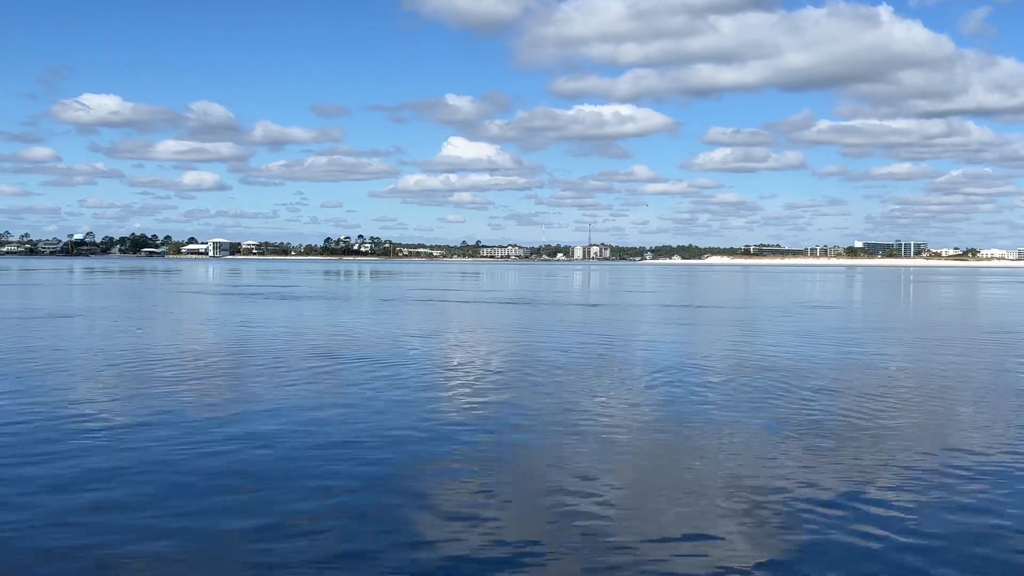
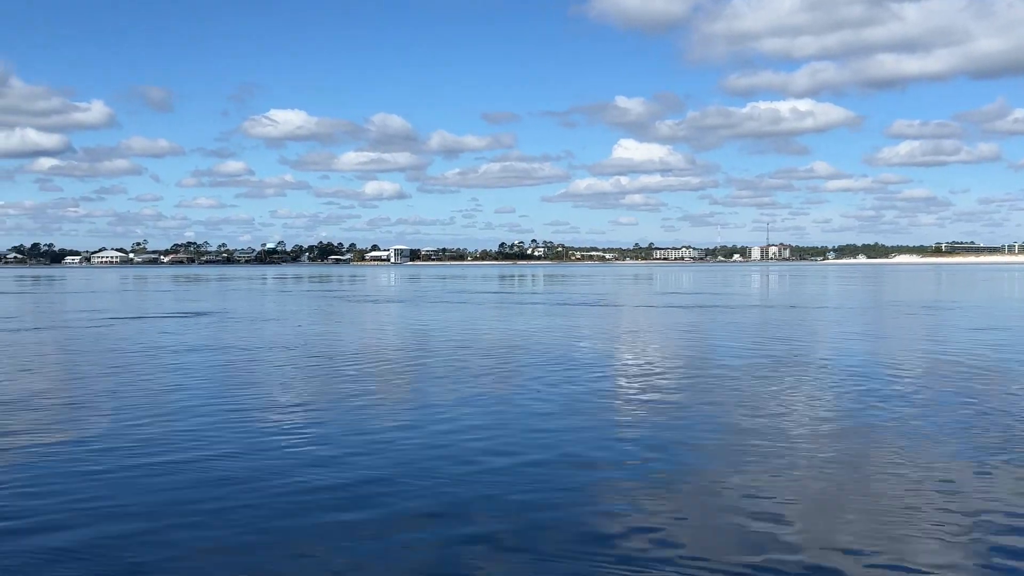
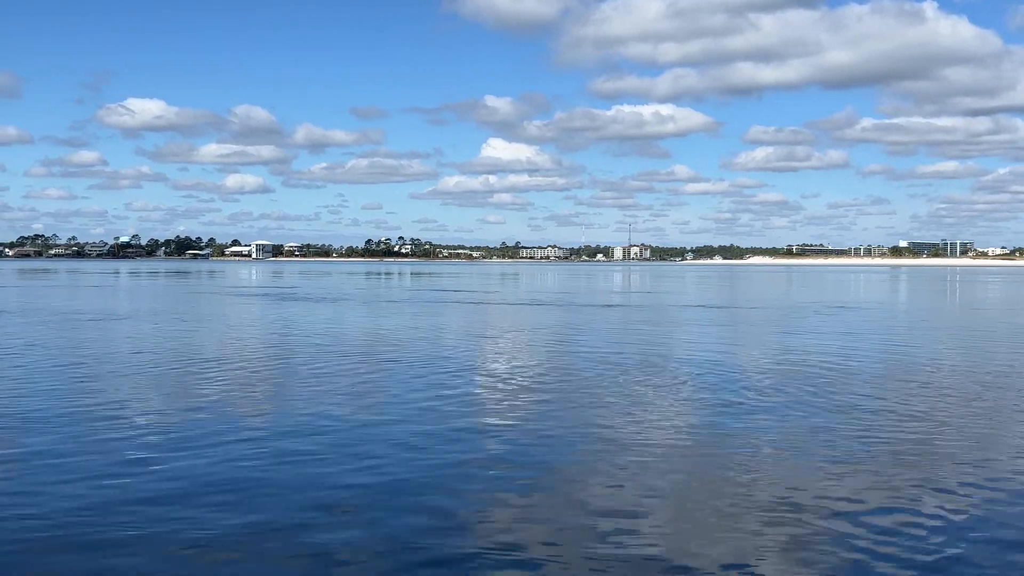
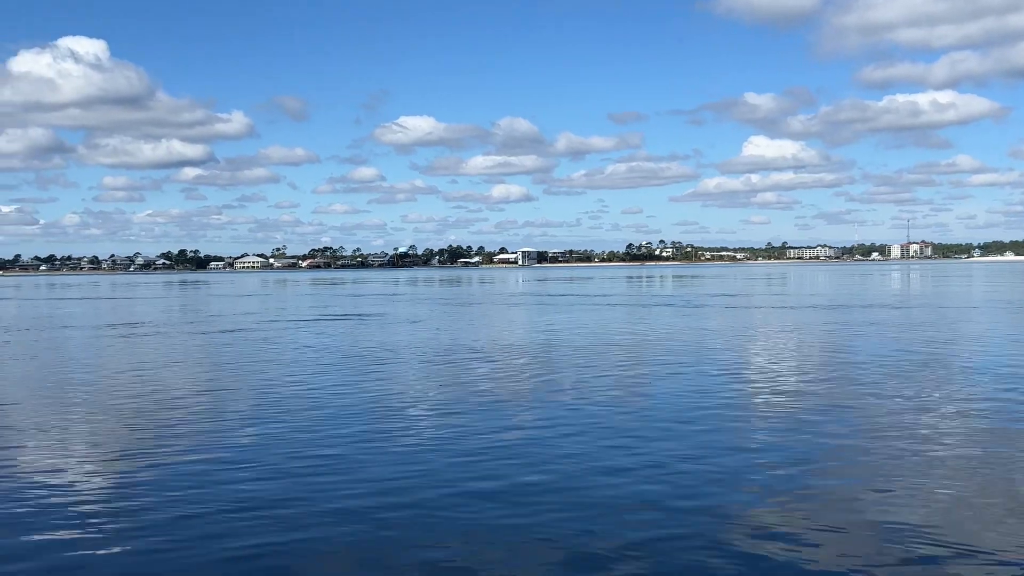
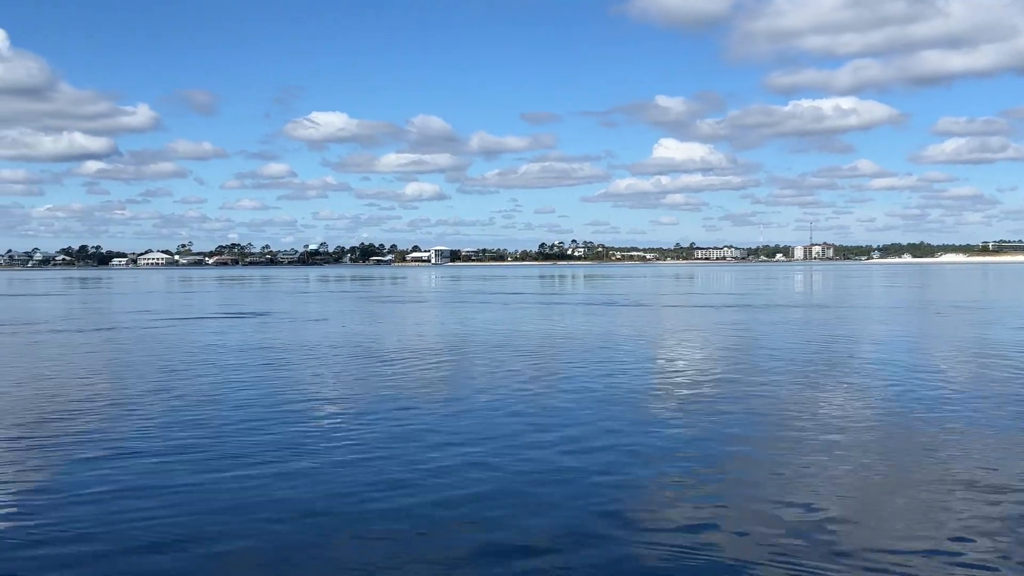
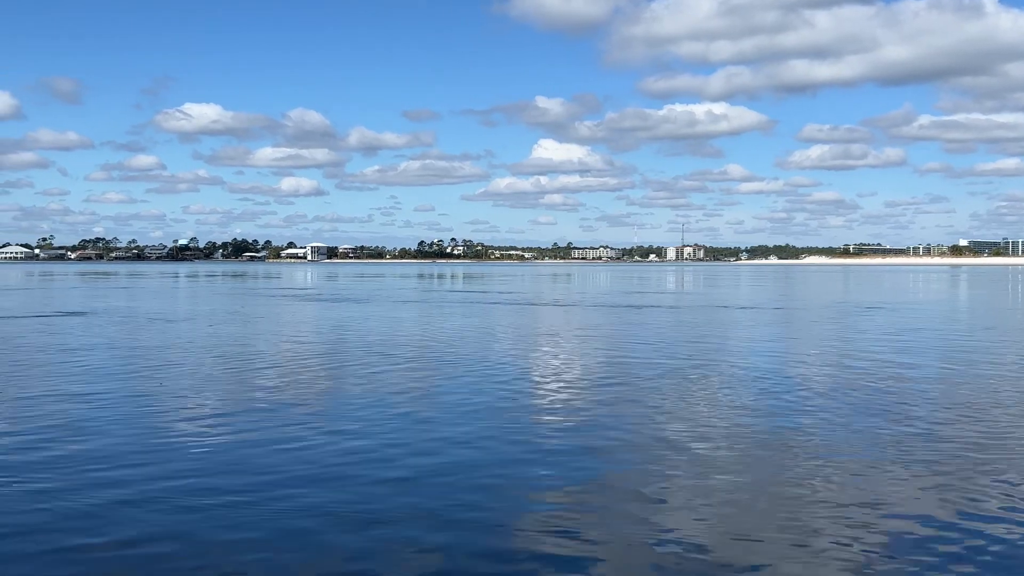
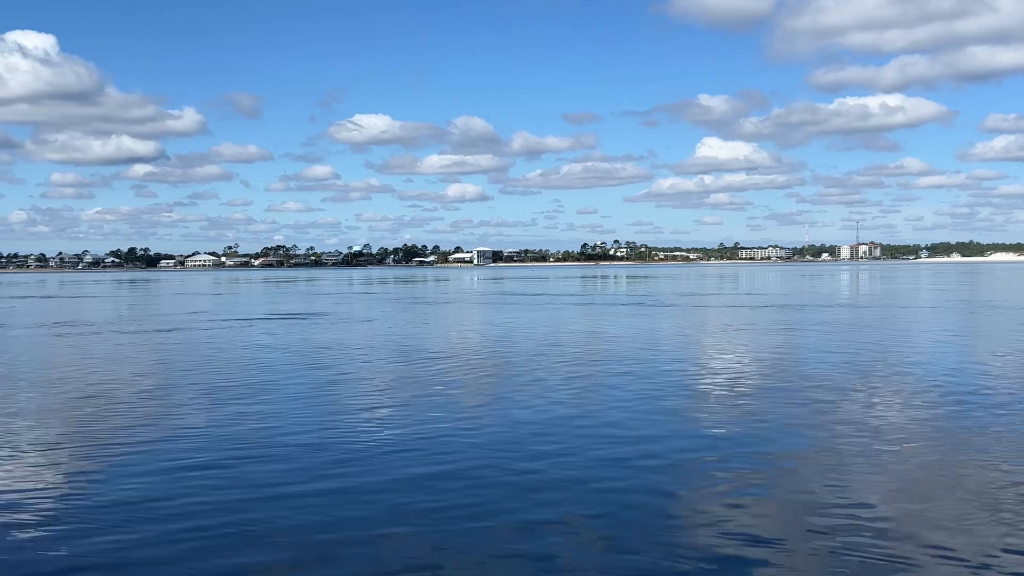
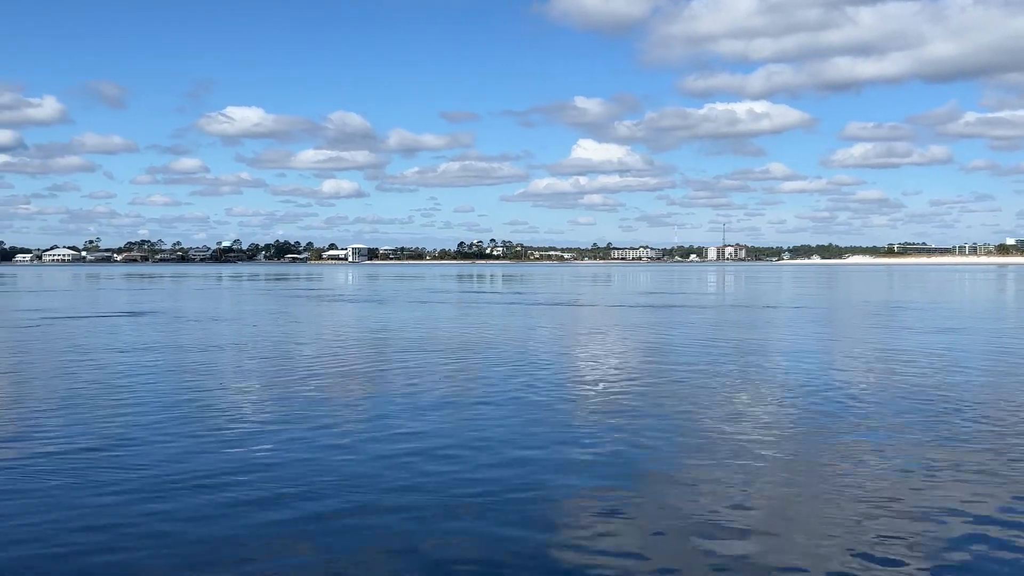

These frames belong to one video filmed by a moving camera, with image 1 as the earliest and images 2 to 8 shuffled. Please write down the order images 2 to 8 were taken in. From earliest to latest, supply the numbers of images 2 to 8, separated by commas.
3, 6, 8, 2, 5, 7, 4
